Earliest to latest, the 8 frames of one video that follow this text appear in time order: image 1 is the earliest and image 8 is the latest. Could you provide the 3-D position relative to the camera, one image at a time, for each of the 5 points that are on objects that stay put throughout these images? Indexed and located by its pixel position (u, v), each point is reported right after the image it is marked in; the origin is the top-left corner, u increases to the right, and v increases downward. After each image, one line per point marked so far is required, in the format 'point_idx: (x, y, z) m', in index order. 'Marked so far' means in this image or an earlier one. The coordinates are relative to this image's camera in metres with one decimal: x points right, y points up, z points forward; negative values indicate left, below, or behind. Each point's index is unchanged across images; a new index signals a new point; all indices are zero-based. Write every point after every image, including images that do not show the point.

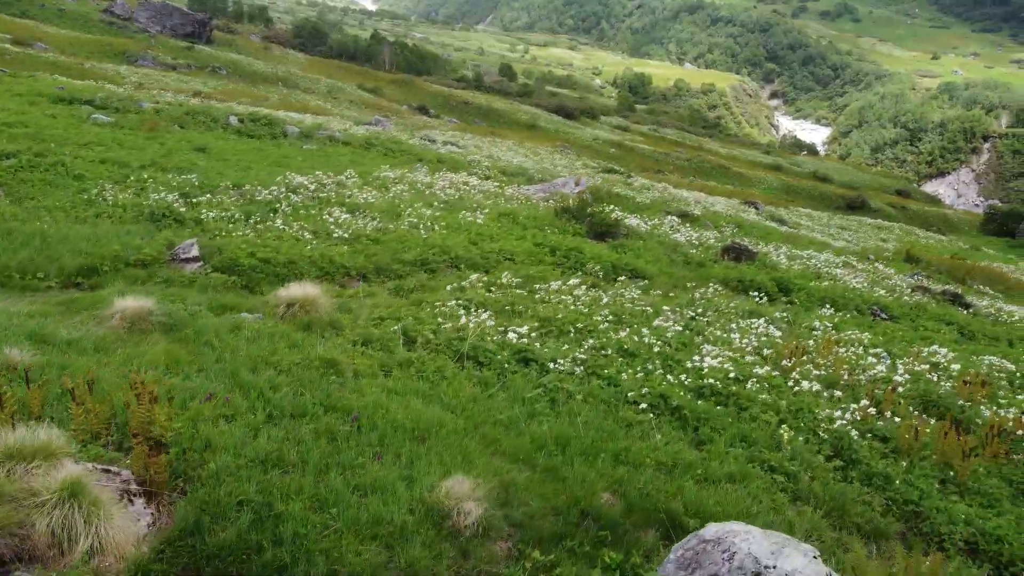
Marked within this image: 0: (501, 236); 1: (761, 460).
0: (-0.2, +0.9, +13.1) m
1: (+2.0, -1.4, +6.4) m
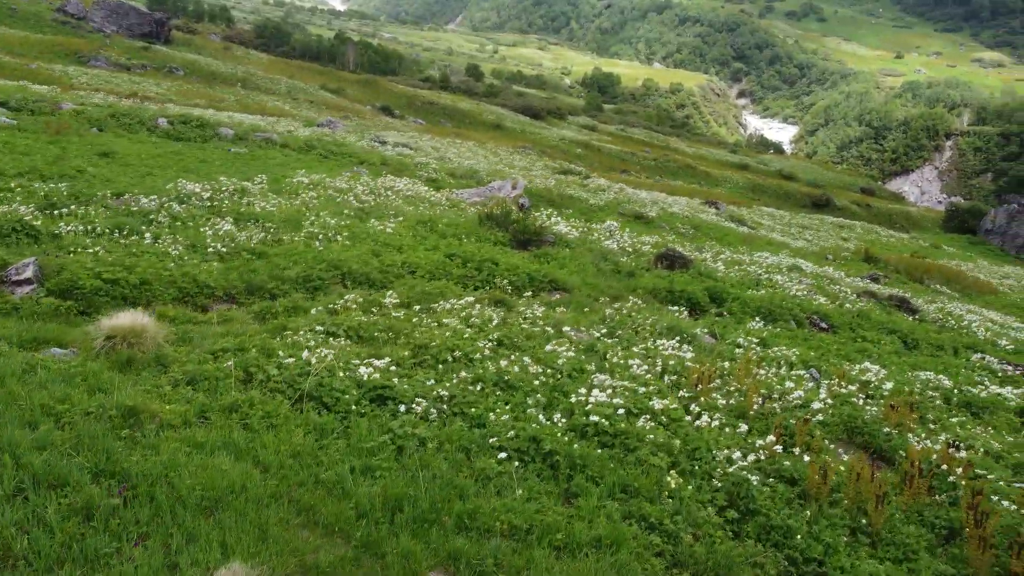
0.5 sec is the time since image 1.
0: (-1.5, +0.6, +12.2) m
1: (+0.9, -1.5, +5.5) m
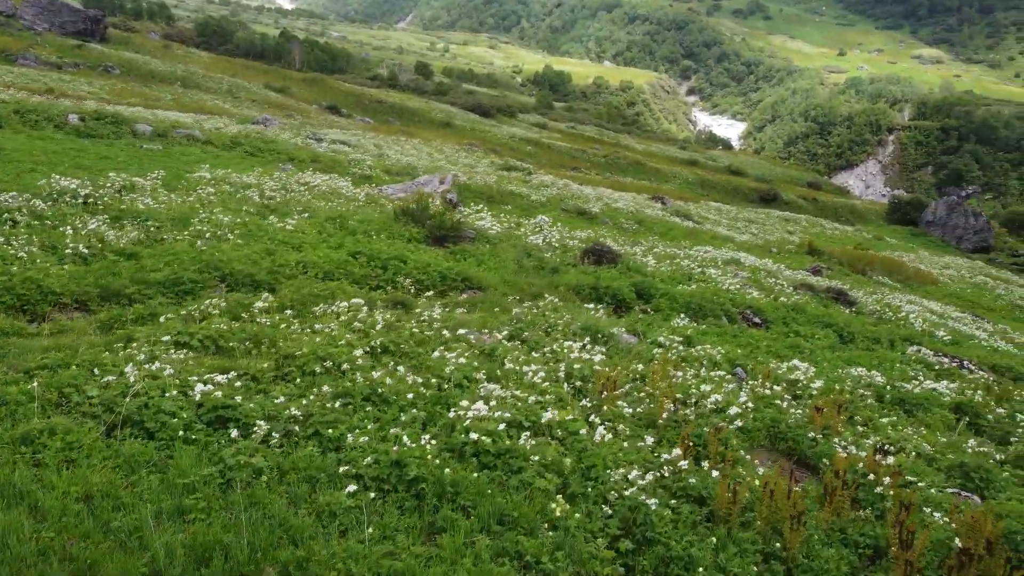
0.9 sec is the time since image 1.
0: (-2.8, +0.6, +11.2) m
1: (0.0, -1.5, +4.6) m
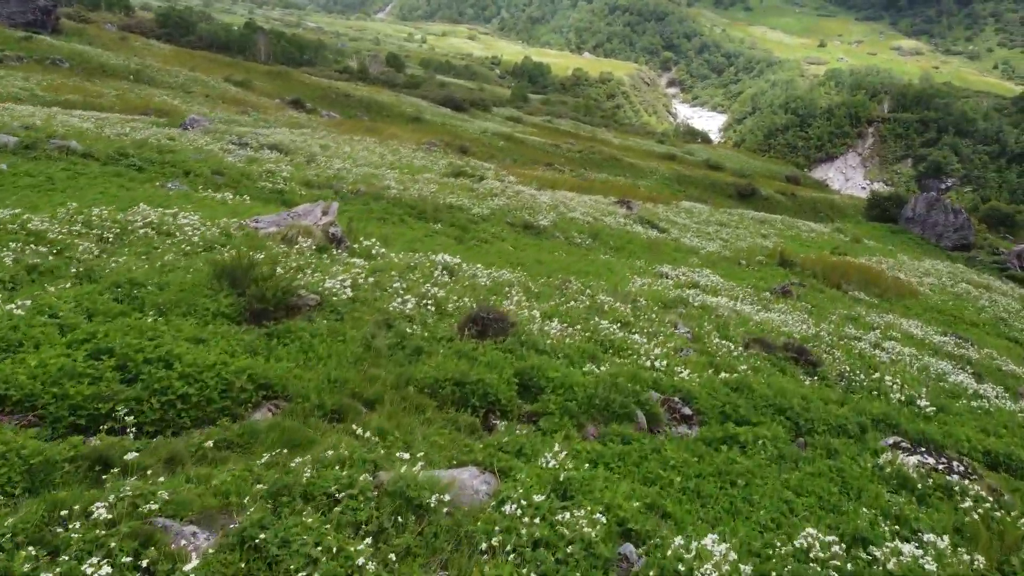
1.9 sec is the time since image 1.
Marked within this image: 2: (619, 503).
0: (-4.6, -0.5, +7.9) m
1: (-1.7, -2.7, +1.4) m
2: (+1.0, -1.9, +7.1) m
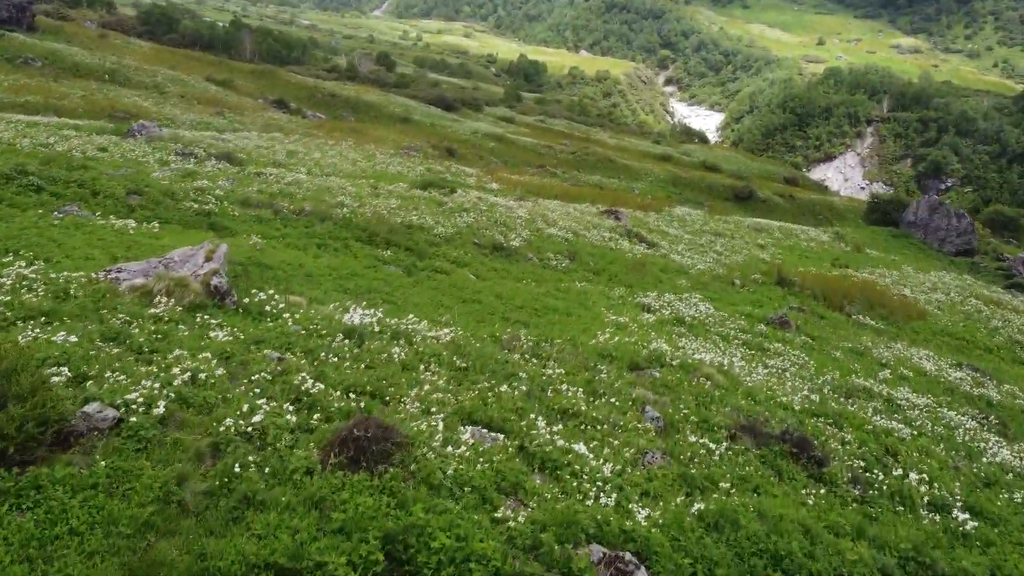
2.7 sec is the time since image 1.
0: (-5.7, -1.5, +4.8) m
1: (-2.7, -3.7, -1.7) m
2: (-0.1, -2.9, +4.0) m
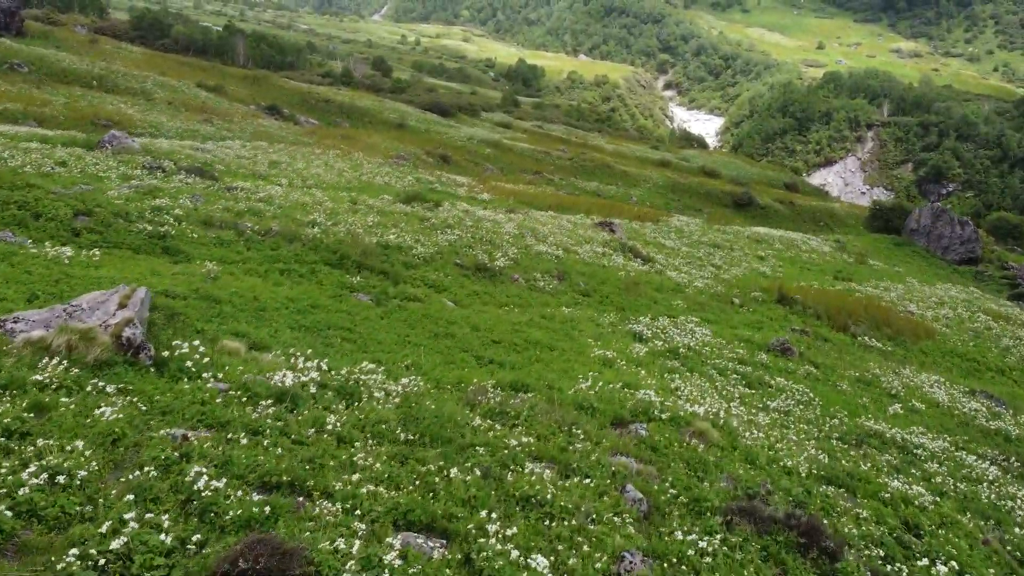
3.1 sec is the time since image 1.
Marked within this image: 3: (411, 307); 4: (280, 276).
0: (-6.2, -2.2, +3.1) m
1: (-3.2, -4.4, -3.4) m
2: (-0.6, -3.5, +2.3) m
3: (-2.4, -0.5, +19.5) m
4: (-5.7, +0.3, +19.8) m
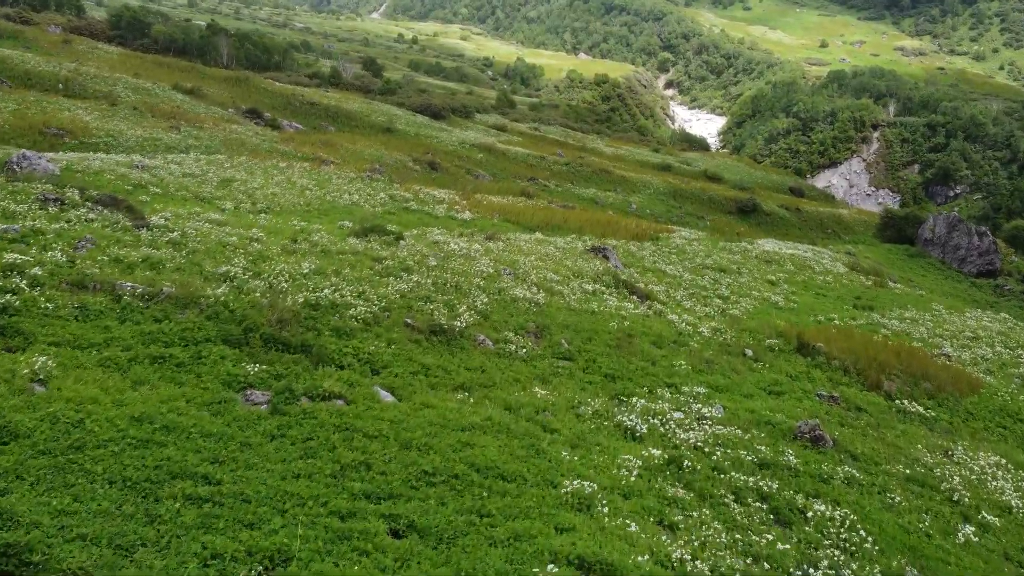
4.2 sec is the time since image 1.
0: (-7.2, -4.0, -1.9) m
1: (-4.2, -6.2, -8.4) m
2: (-1.6, -5.3, -2.7) m
3: (-3.4, -2.2, +14.5) m
4: (-6.7, -1.4, +14.8) m
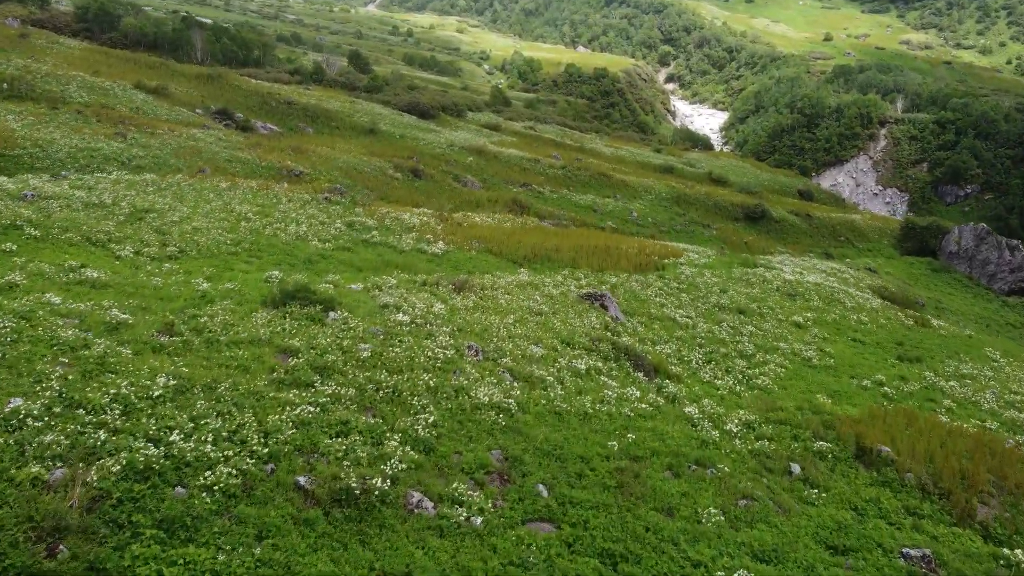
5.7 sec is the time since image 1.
0: (-8.0, -6.6, -9.1) m
1: (-5.1, -8.9, -15.6) m
2: (-2.5, -8.0, -10.0) m
3: (-4.3, -4.7, +7.2) m
4: (-7.6, -4.0, +7.5) m
